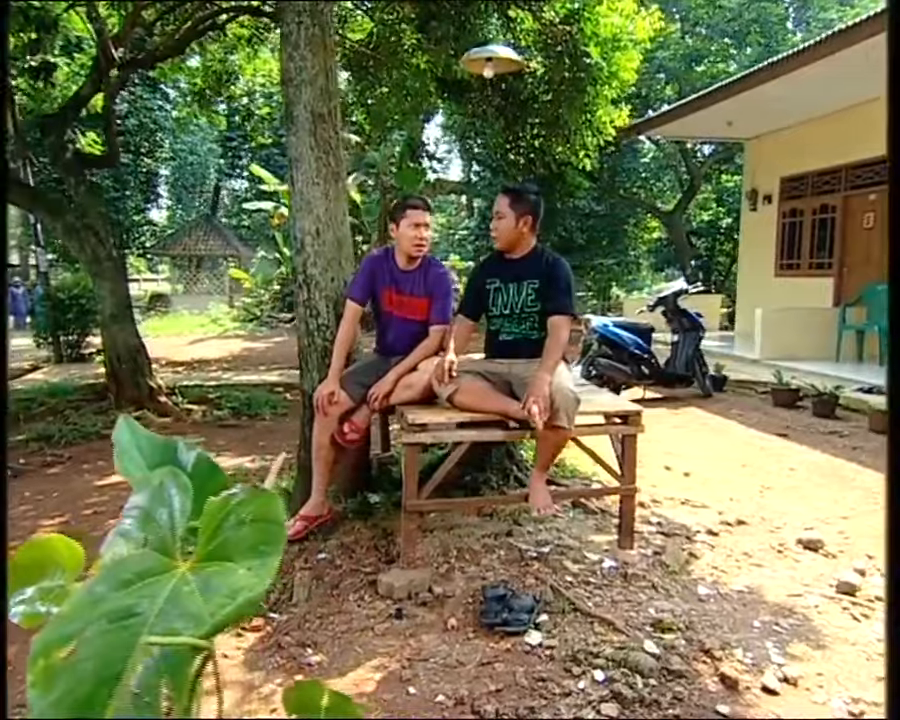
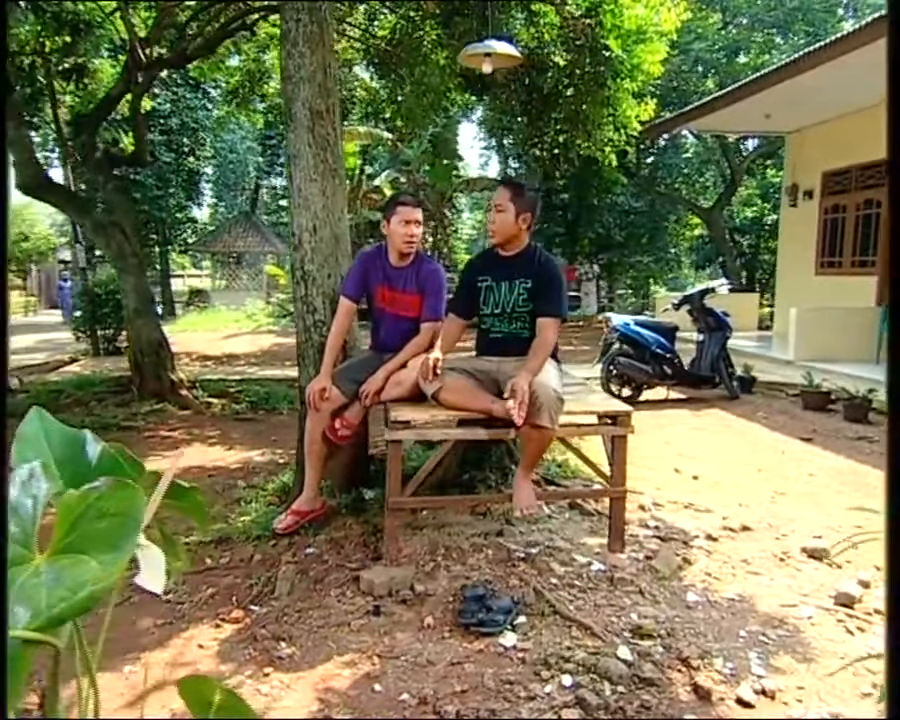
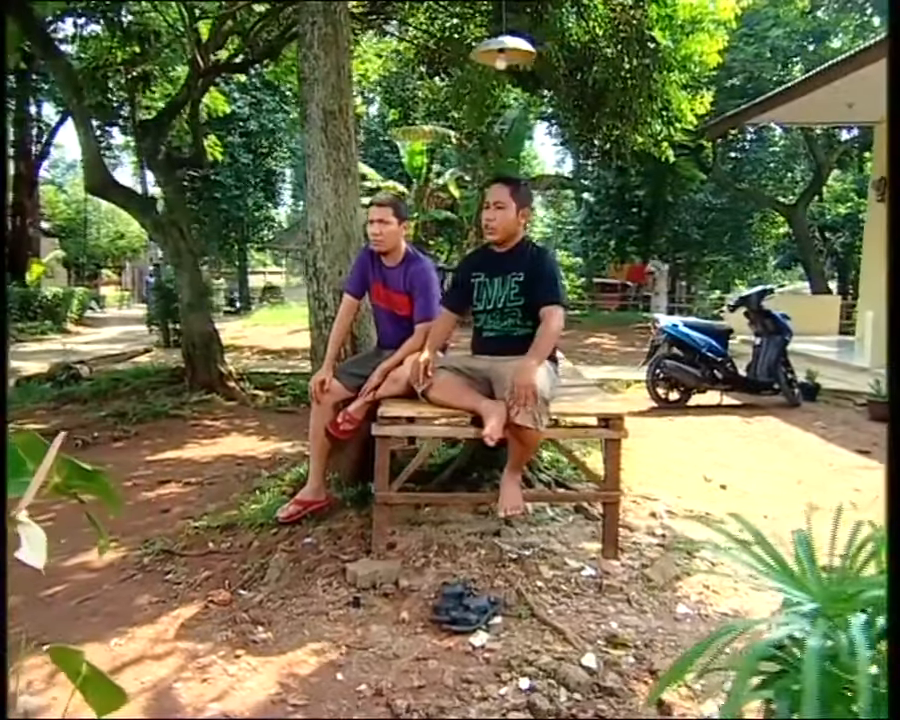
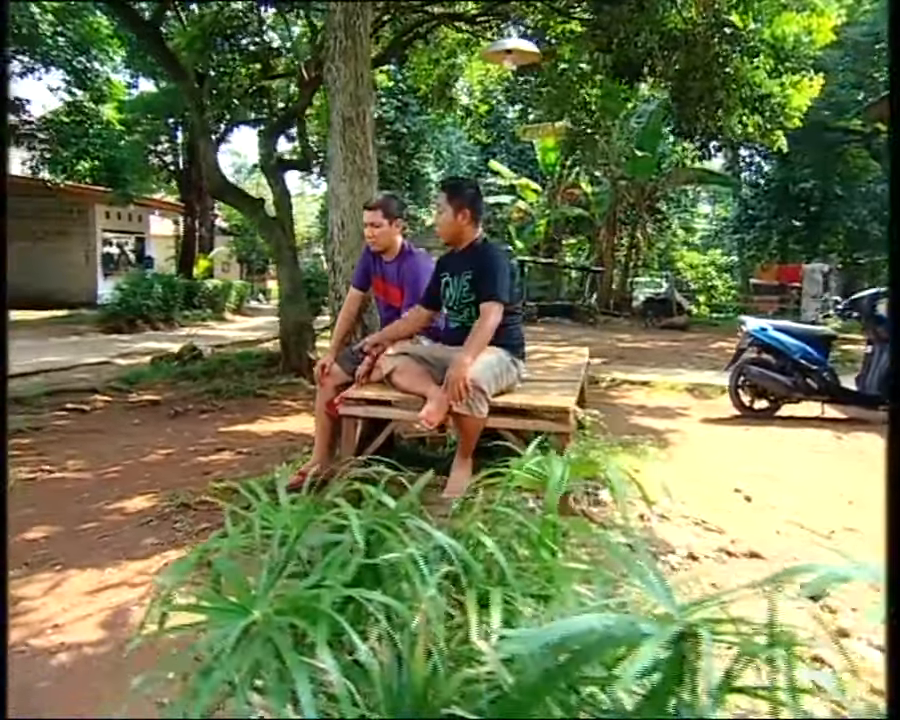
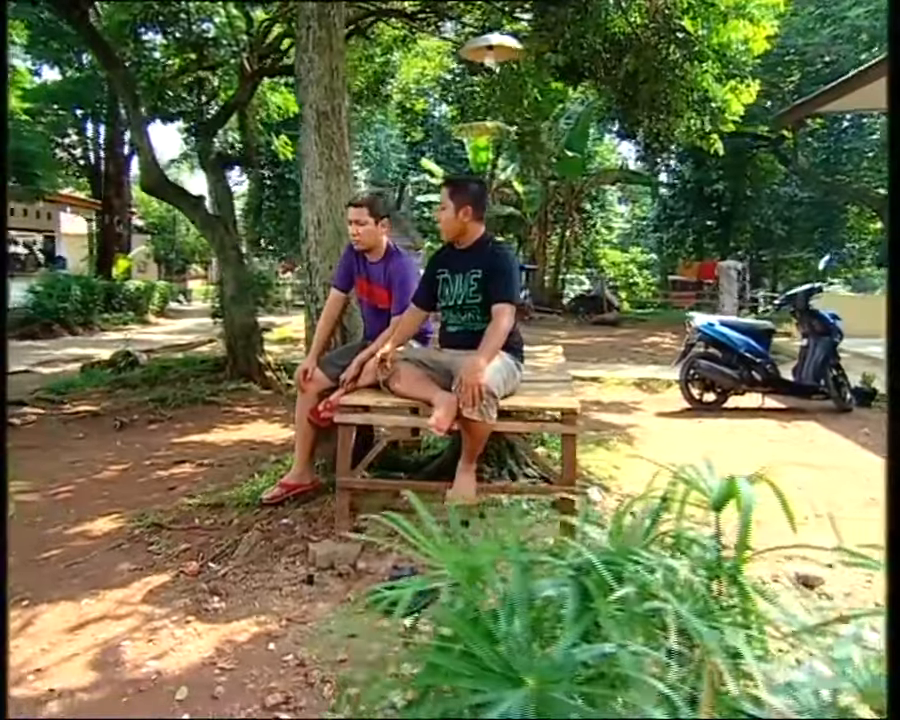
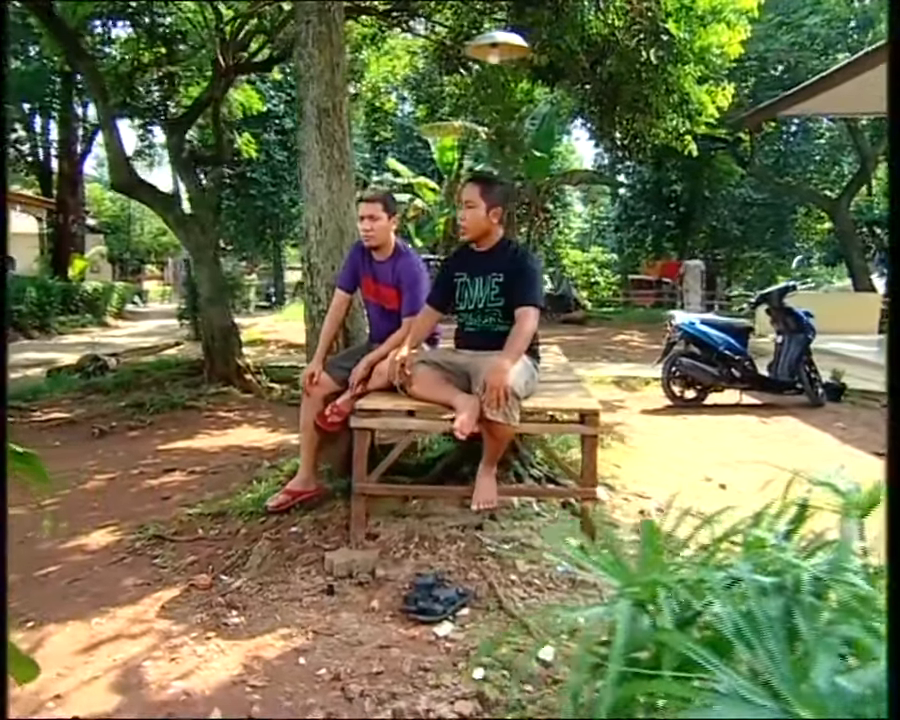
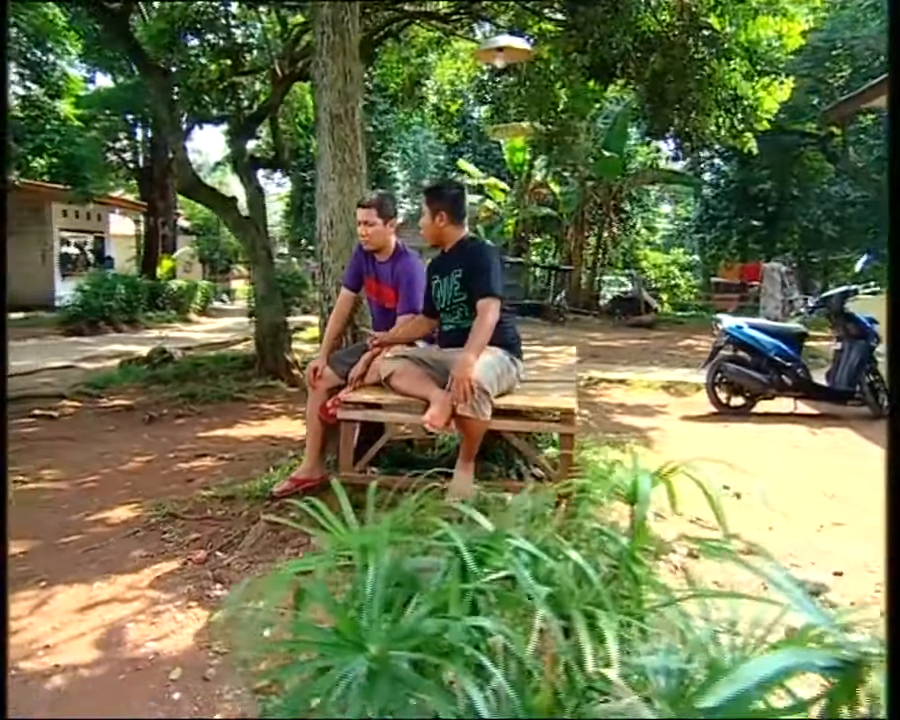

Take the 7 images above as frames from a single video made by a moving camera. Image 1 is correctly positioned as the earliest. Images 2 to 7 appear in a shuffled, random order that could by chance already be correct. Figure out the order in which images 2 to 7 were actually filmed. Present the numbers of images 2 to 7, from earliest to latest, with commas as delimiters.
2, 3, 6, 5, 7, 4
